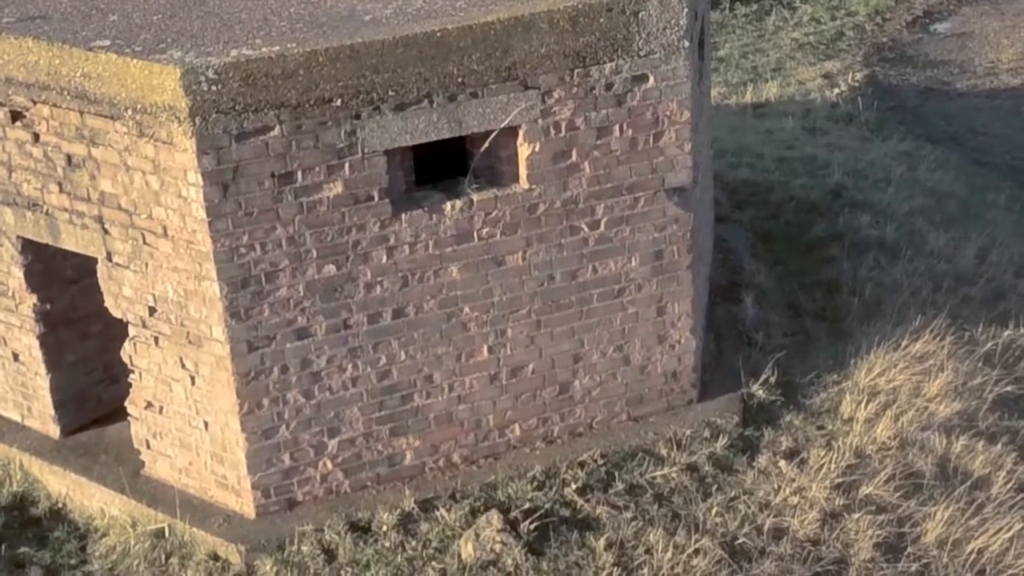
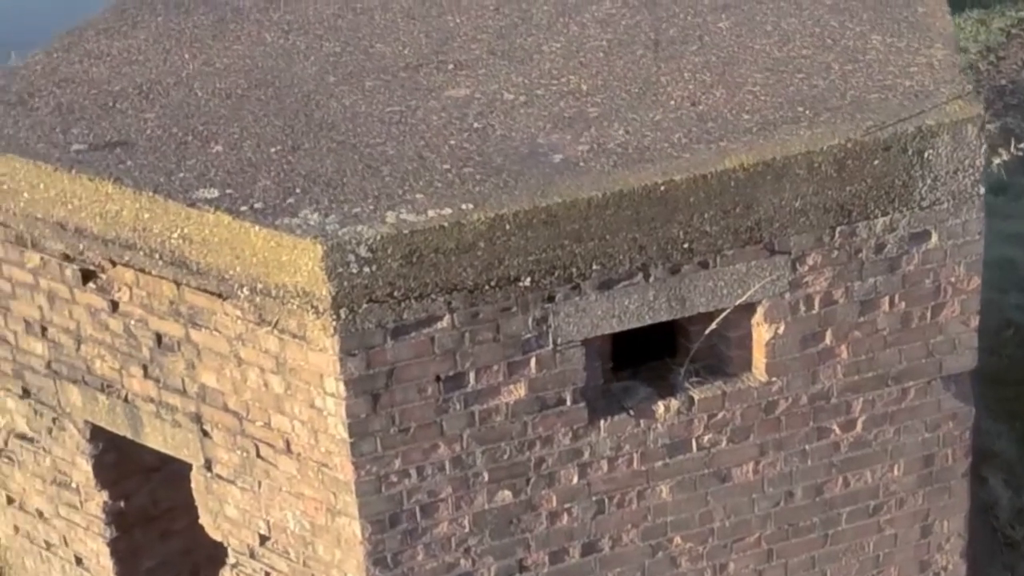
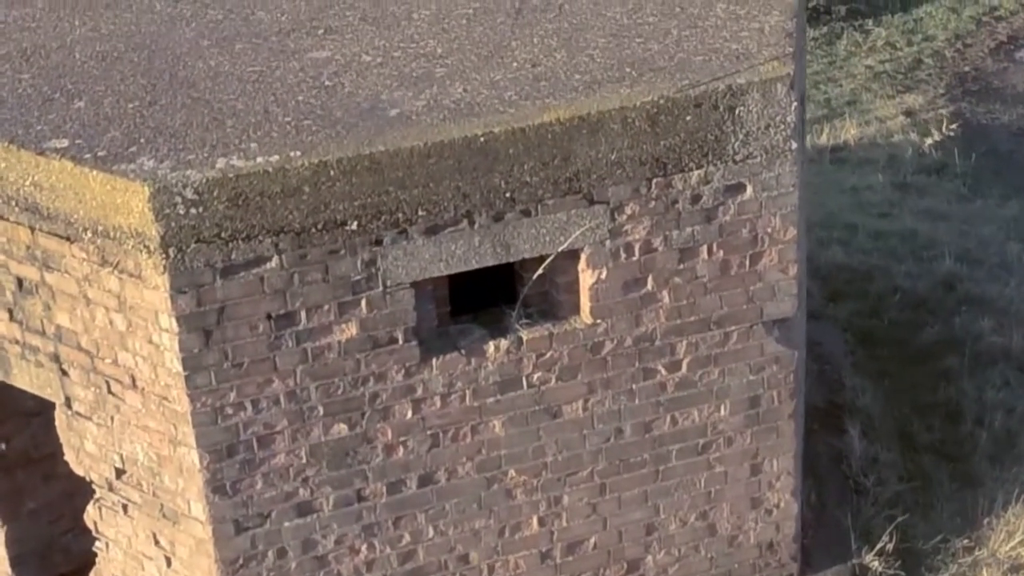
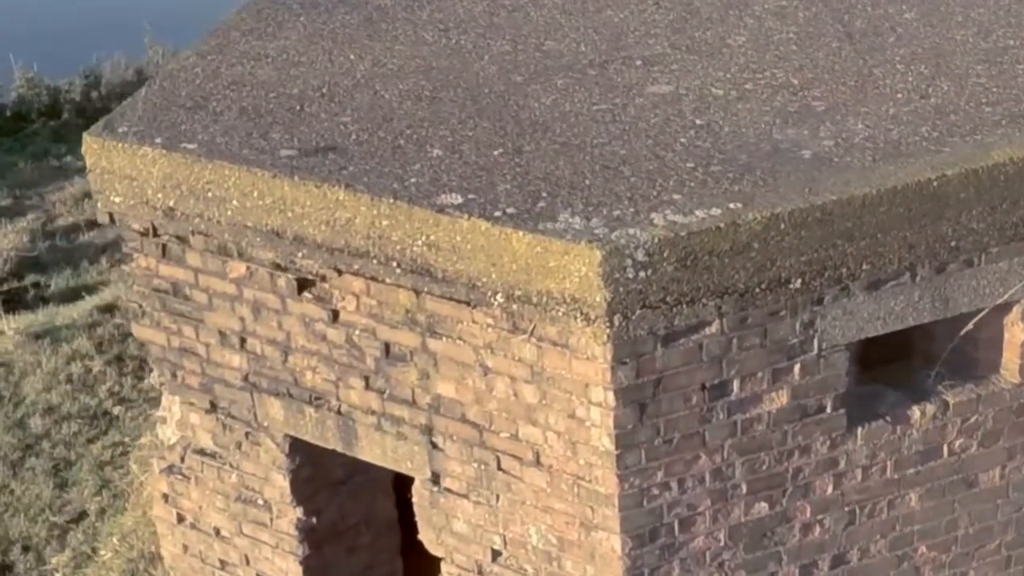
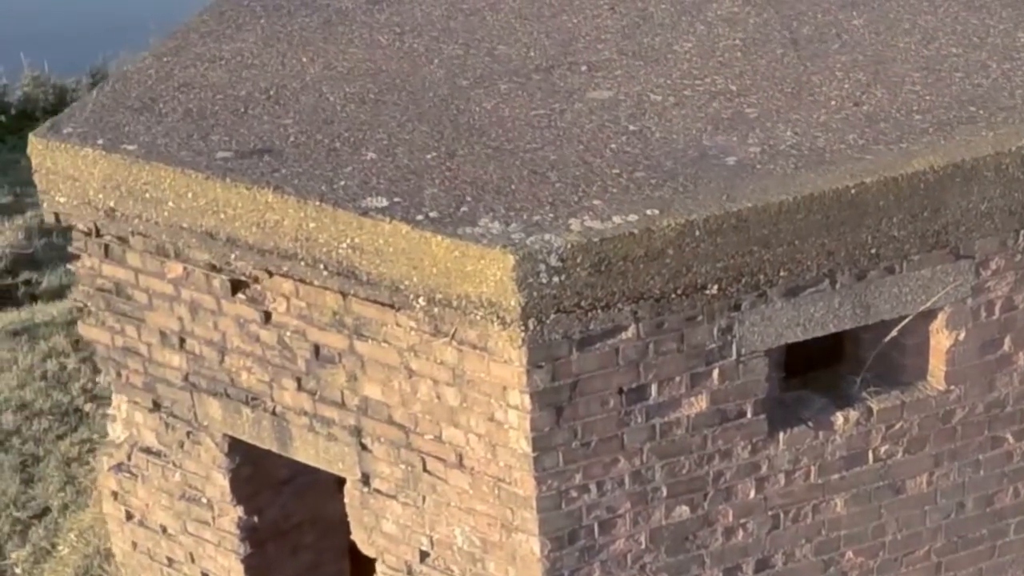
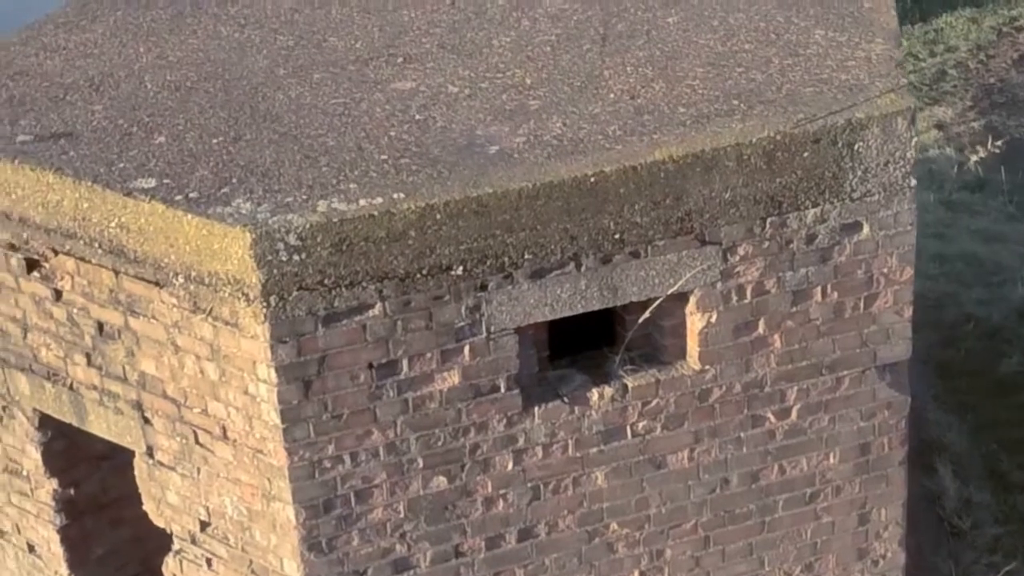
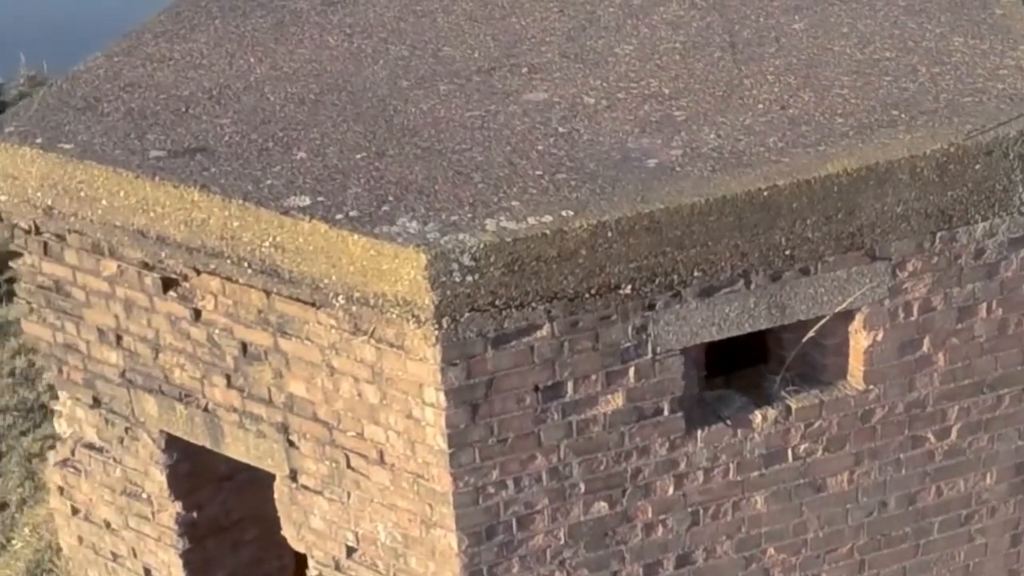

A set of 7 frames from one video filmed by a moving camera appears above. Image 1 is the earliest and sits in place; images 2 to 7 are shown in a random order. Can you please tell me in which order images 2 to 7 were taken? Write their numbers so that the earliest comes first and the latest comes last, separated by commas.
3, 6, 2, 7, 5, 4
